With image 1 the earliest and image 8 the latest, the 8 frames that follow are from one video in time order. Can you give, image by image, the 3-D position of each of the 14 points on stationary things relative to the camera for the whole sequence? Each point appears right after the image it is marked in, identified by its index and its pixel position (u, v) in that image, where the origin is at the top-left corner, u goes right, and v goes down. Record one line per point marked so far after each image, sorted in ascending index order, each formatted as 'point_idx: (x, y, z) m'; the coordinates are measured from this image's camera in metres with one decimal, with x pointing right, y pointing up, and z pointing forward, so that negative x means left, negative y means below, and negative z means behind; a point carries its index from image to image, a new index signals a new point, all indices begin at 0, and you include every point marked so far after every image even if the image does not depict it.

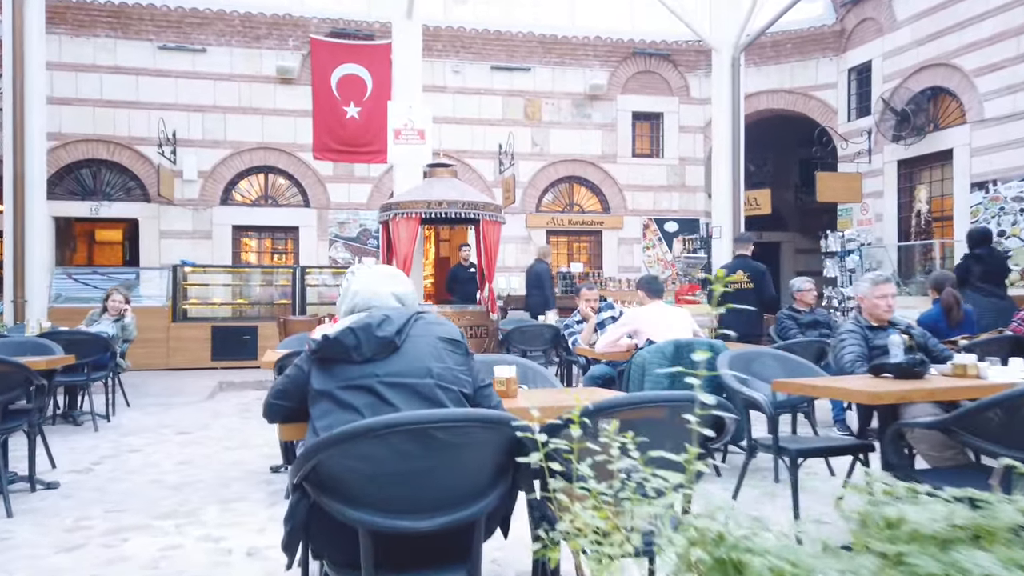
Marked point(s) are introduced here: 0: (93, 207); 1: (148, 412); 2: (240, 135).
0: (-7.9, +1.5, +14.6) m
1: (-4.4, -1.5, +9.3) m
2: (-5.4, +3.0, +15.3) m
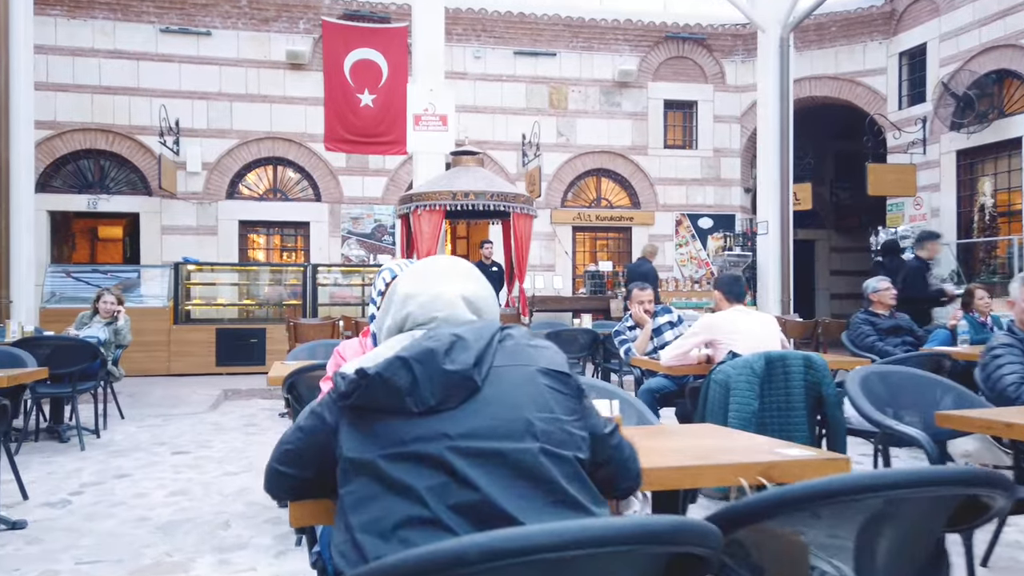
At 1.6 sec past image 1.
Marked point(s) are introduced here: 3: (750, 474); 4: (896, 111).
0: (-7.4, +1.5, +13.6) m
1: (-4.0, -1.5, +8.4) m
2: (-4.9, +3.0, +14.3) m
3: (+0.7, -0.5, +2.2) m
4: (+7.1, +3.3, +14.4) m
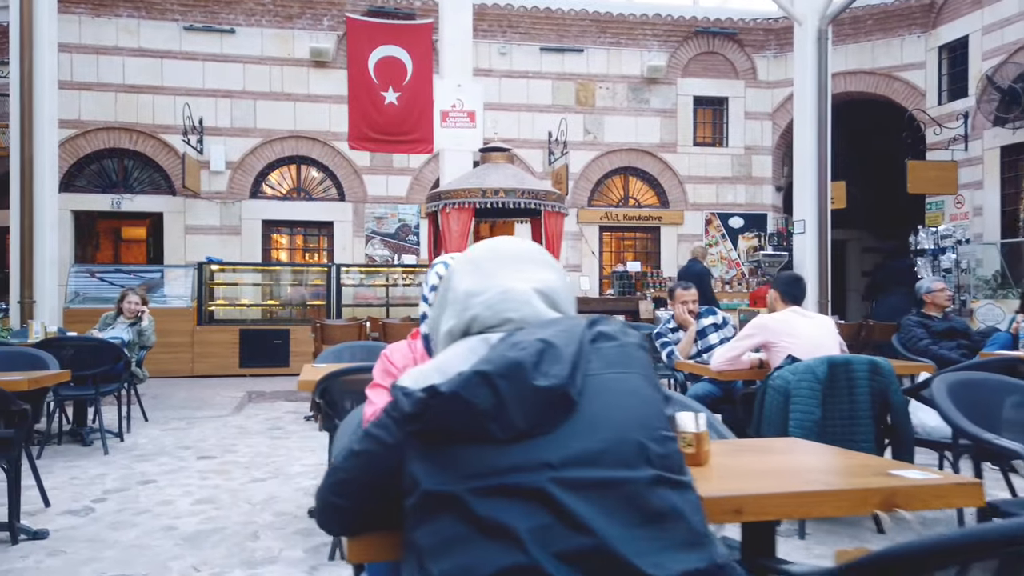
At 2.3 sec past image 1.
0: (-7.0, +1.5, +13.5) m
1: (-3.7, -1.5, +8.2) m
2: (-4.4, +3.0, +14.1) m
3: (+0.9, -0.5, +1.9) m
4: (+7.6, +3.3, +13.9) m
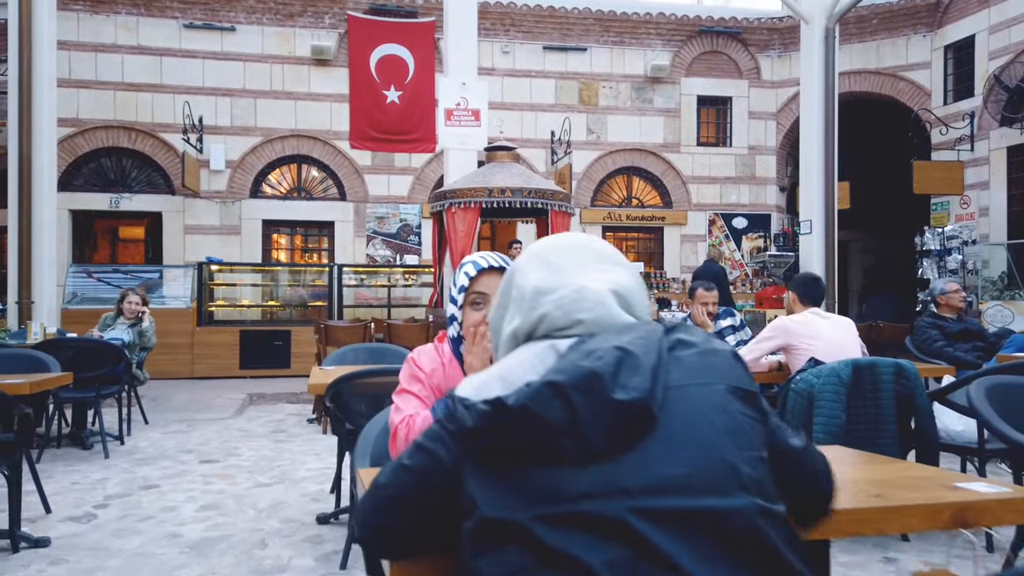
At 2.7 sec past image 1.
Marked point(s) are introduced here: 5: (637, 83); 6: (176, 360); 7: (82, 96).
0: (-6.9, +1.5, +13.4) m
1: (-3.6, -1.5, +8.0) m
2: (-4.4, +3.0, +14.0) m
3: (+1.0, -0.5, +1.8) m
4: (+7.7, +3.3, +13.8) m
5: (+2.4, +4.0, +15.1) m
6: (-5.1, -1.1, +11.6) m
7: (-7.4, +3.3, +13.3) m
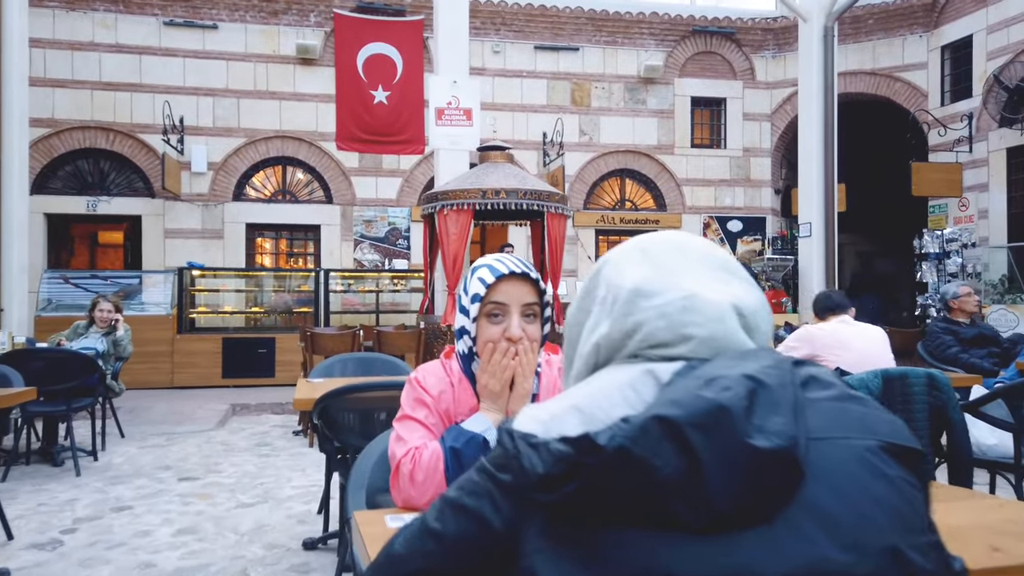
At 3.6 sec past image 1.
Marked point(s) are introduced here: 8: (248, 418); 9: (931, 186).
0: (-7.1, +1.4, +12.9) m
1: (-3.6, -1.6, +7.6) m
2: (-4.5, +2.9, +13.6) m
3: (+1.1, -0.6, +1.4) m
4: (+7.5, +3.2, +13.6) m
5: (+2.3, +3.9, +14.8) m
6: (-5.2, -1.2, +11.2) m
7: (-7.6, +3.2, +12.9) m
8: (-3.1, -1.6, +9.2) m
9: (+6.8, +1.7, +12.6) m
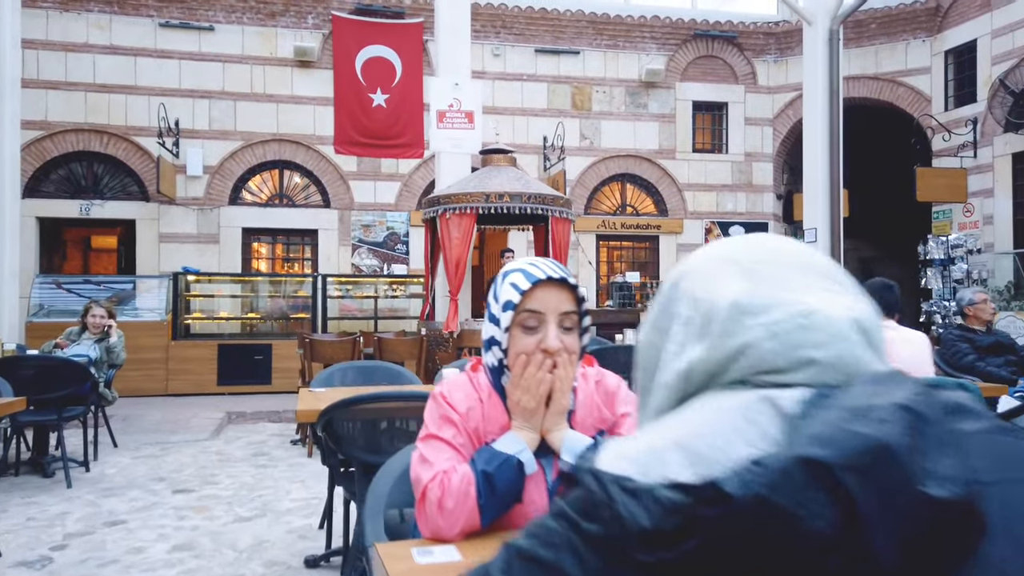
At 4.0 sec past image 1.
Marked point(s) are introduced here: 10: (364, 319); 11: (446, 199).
0: (-7.0, +1.3, +12.7) m
1: (-3.6, -1.6, +7.4) m
2: (-4.5, +2.8, +13.4) m
3: (+1.1, -0.6, +1.3) m
4: (+7.5, +3.1, +13.5) m
5: (+2.3, +3.8, +14.7) m
6: (-5.2, -1.2, +11.0) m
7: (-7.6, +3.1, +12.6) m
8: (-3.1, -1.6, +9.0) m
9: (+6.8, +1.6, +12.4) m
10: (-2.3, -0.5, +11.8) m
11: (-0.7, +1.0, +8.4) m
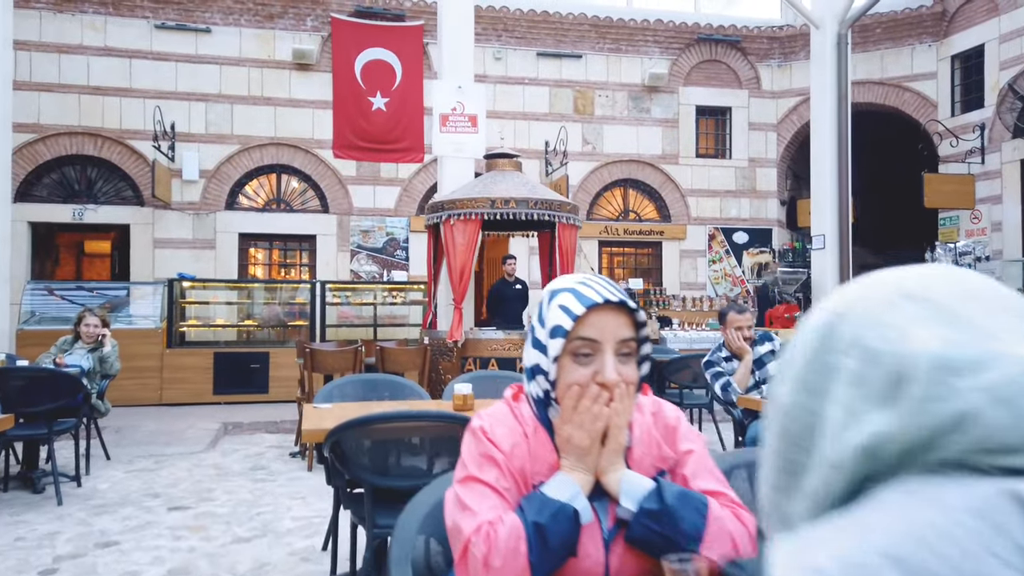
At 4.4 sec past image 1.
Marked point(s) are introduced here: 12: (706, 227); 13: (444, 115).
0: (-7.0, +1.2, +12.4) m
1: (-3.5, -1.7, +7.1) m
2: (-4.5, +2.7, +13.1) m
3: (+1.3, -0.6, +1.0) m
4: (+7.6, +2.9, +13.4) m
5: (+2.3, +3.7, +14.5) m
6: (-5.1, -1.3, +10.7) m
7: (-7.5, +3.0, +12.4) m
8: (-3.1, -1.7, +8.7) m
9: (+6.9, +1.4, +12.3) m
10: (-2.2, -0.6, +11.6) m
11: (-0.6, +0.9, +8.2) m
12: (+3.7, +1.2, +14.6) m
13: (-0.8, +2.1, +9.5) m
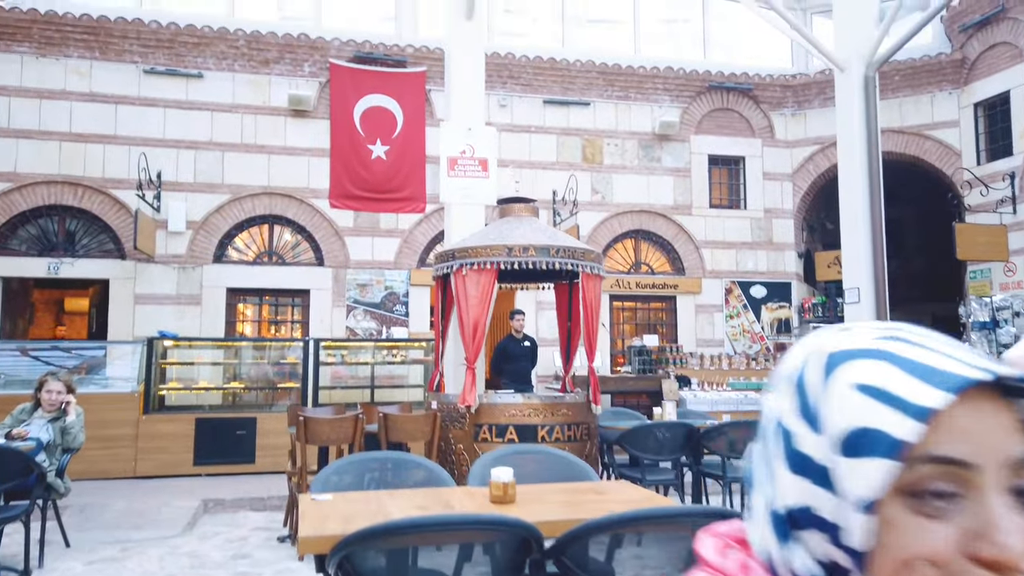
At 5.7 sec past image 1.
0: (-6.9, +0.4, +11.5) m
1: (-3.3, -2.2, +6.1) m
2: (-4.4, +1.8, +12.4) m
3: (+1.5, -0.6, +0.2) m
4: (+7.7, +2.0, +12.8) m
5: (+2.4, +2.7, +13.9) m
6: (-5.0, -2.1, +9.7) m
7: (-7.4, +2.1, +11.6) m
8: (-2.9, -2.3, +7.7) m
9: (+7.0, +0.6, +11.6) m
10: (-2.1, -1.4, +10.6) m
11: (-0.5, +0.3, +7.4) m
12: (+3.8, +0.1, +13.8) m
13: (-0.7, +1.5, +8.7) m
